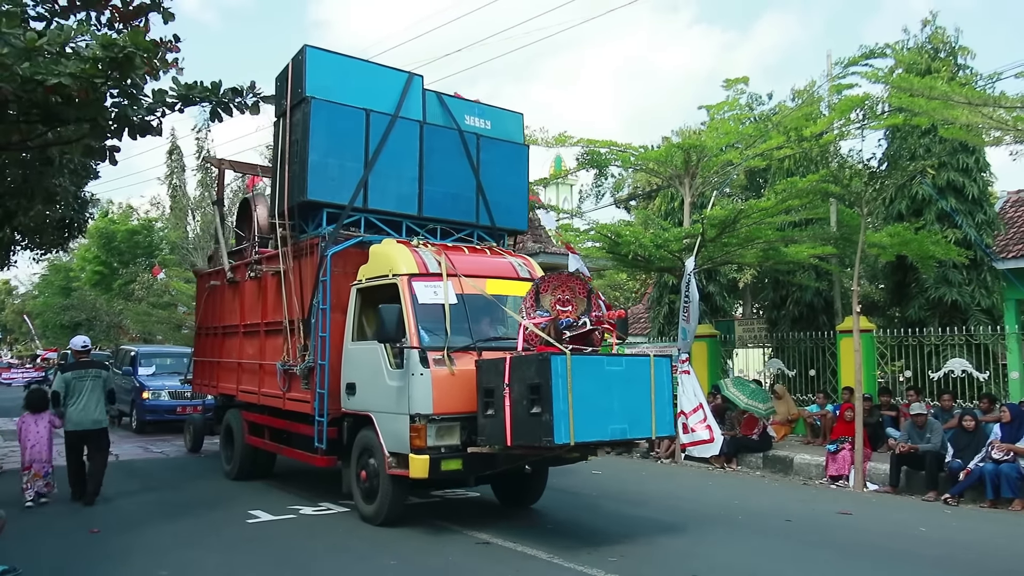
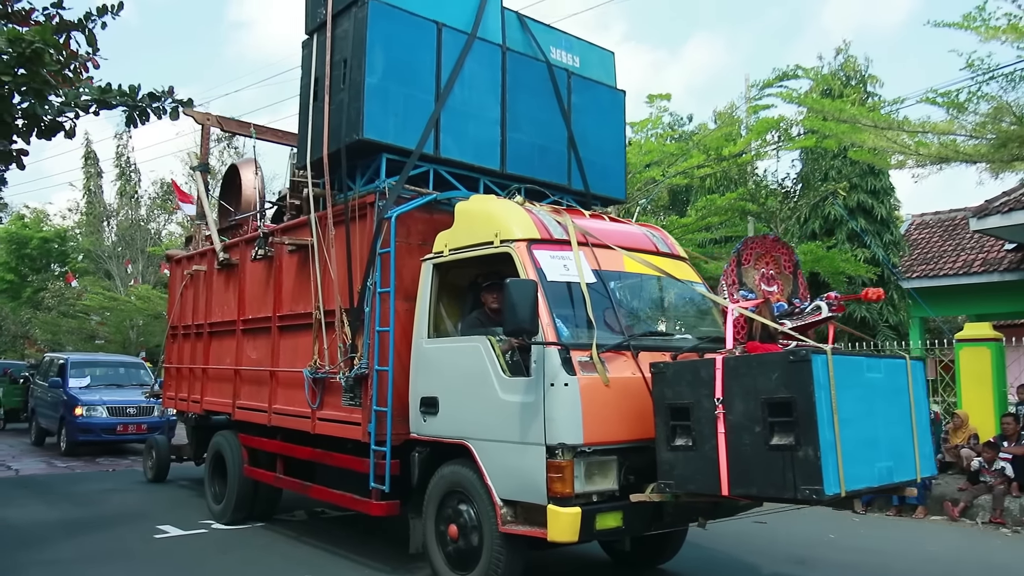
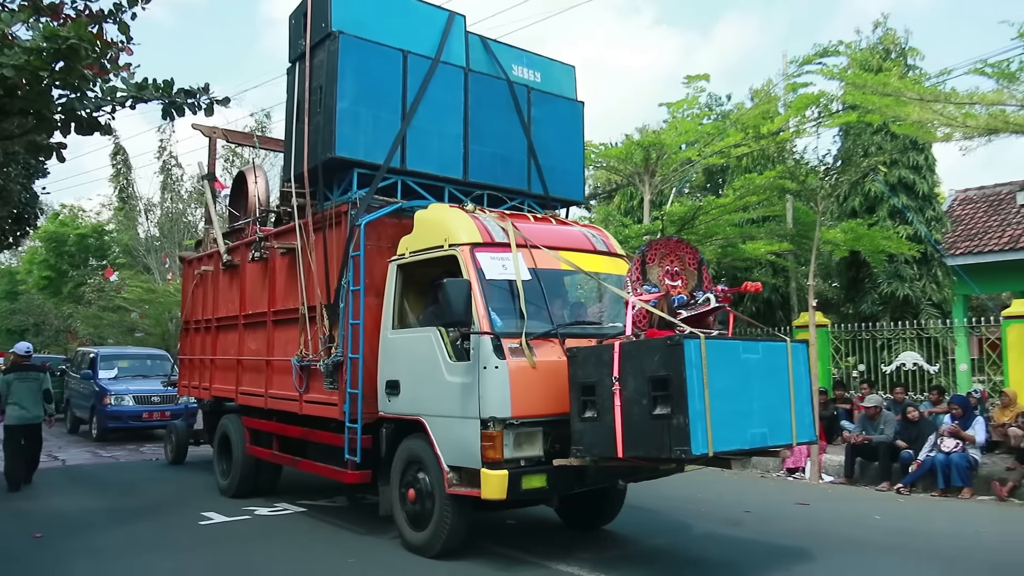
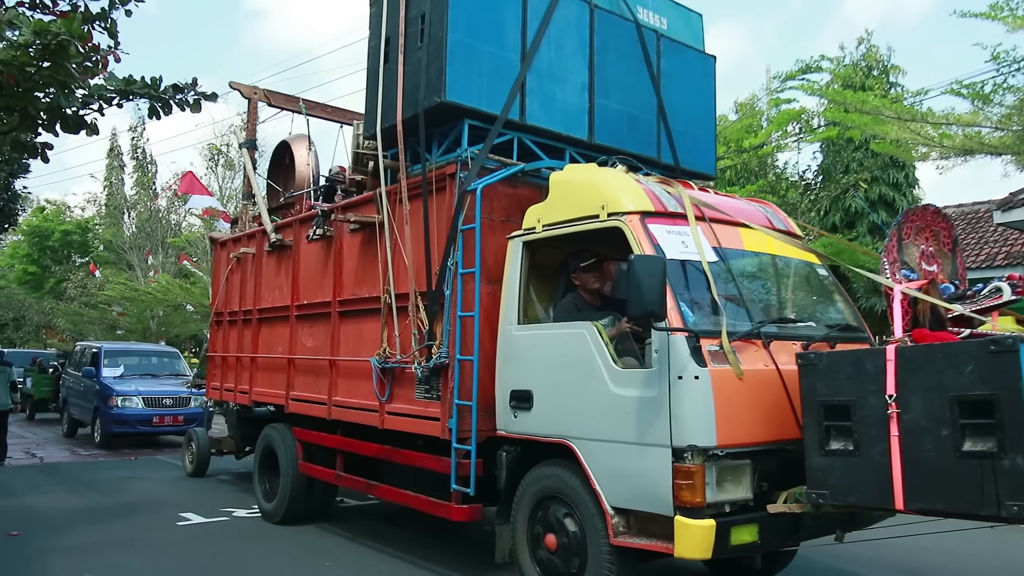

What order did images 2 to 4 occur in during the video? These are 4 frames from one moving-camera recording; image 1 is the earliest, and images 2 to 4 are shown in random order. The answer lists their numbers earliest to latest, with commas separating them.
3, 2, 4
